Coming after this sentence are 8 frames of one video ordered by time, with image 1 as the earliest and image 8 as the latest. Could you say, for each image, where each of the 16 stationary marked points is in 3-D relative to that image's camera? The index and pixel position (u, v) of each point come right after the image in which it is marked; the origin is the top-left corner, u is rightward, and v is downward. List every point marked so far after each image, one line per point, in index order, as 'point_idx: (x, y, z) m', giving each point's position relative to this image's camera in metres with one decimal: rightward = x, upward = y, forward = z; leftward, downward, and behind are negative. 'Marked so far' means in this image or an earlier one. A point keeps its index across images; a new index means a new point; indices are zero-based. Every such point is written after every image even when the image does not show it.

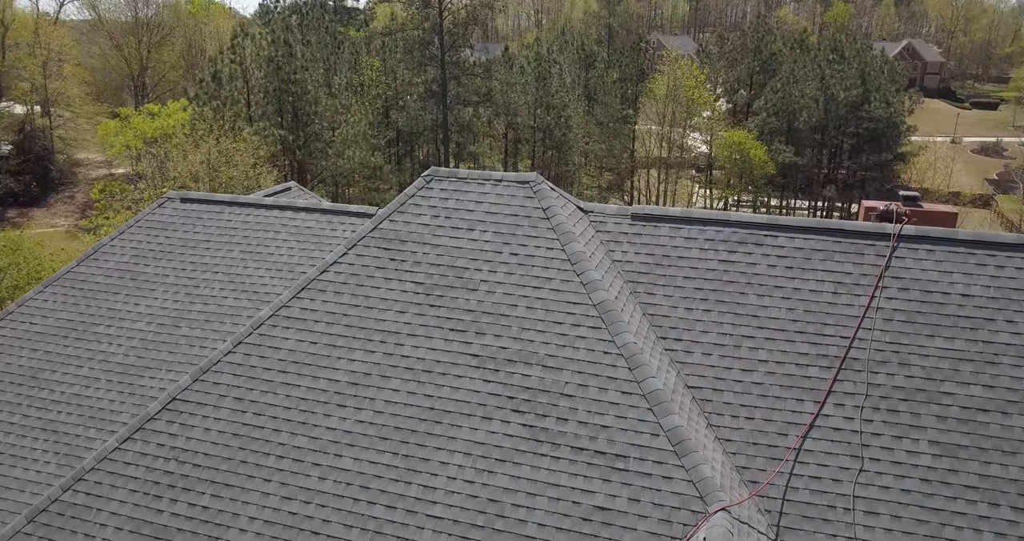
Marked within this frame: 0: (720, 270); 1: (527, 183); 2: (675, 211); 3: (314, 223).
0: (+2.9, 0.0, +10.4) m
1: (+0.2, +1.3, +10.9) m
2: (+2.4, +0.8, +11.1) m
3: (-3.5, +0.8, +13.5) m
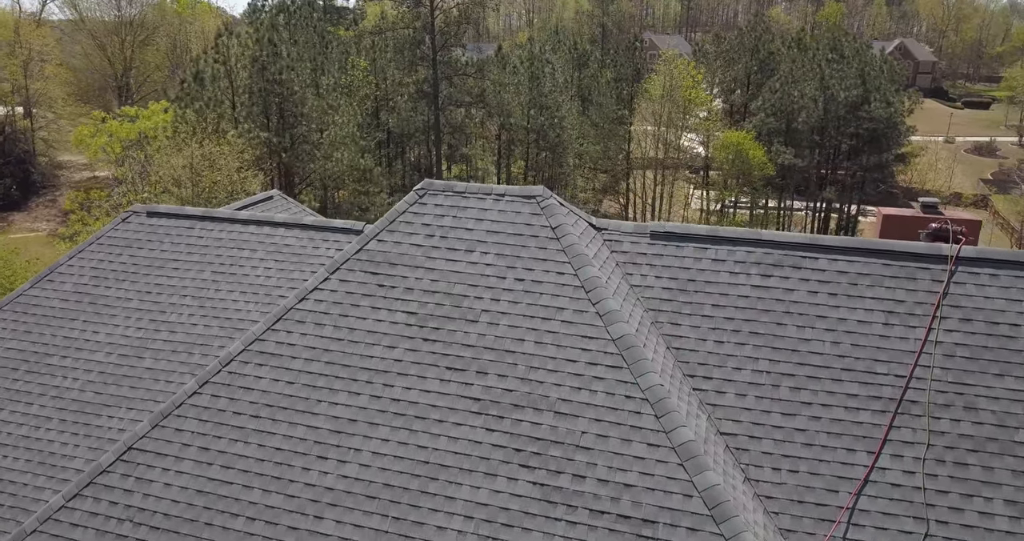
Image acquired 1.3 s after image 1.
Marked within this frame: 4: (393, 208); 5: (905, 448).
0: (+2.9, -0.3, +9.2) m
1: (+0.3, +0.9, +9.7) m
2: (+2.5, +0.5, +9.9) m
3: (-3.5, +0.5, +12.2) m
4: (-1.6, +0.8, +10.0) m
5: (+4.1, -1.9, +7.9) m
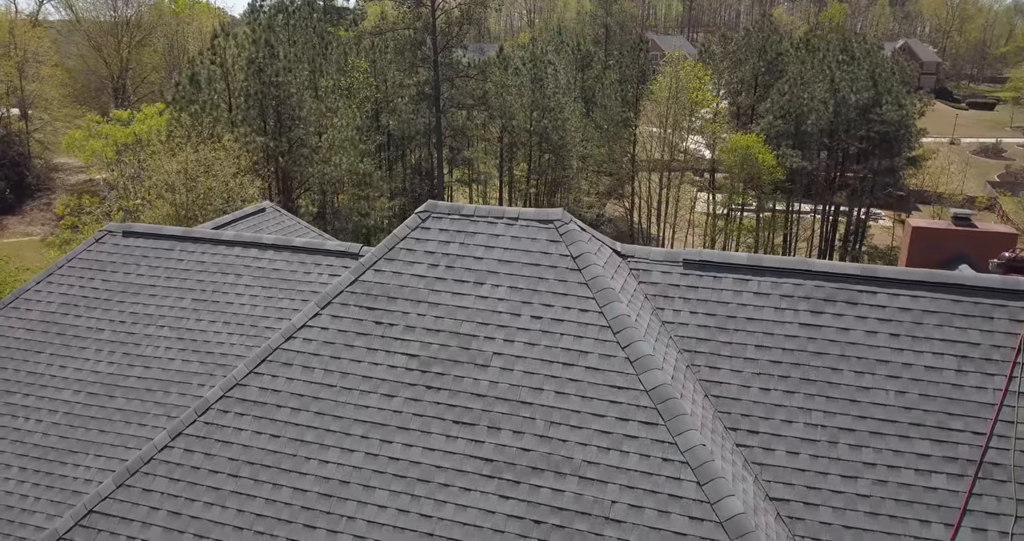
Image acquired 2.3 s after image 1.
0: (+3.1, -0.7, +8.1) m
1: (+0.4, +0.5, +8.5) m
2: (+2.6, +0.1, +8.8) m
3: (-3.3, +0.1, +11.1) m
4: (-1.4, +0.4, +8.8) m
5: (+4.3, -2.2, +6.8) m
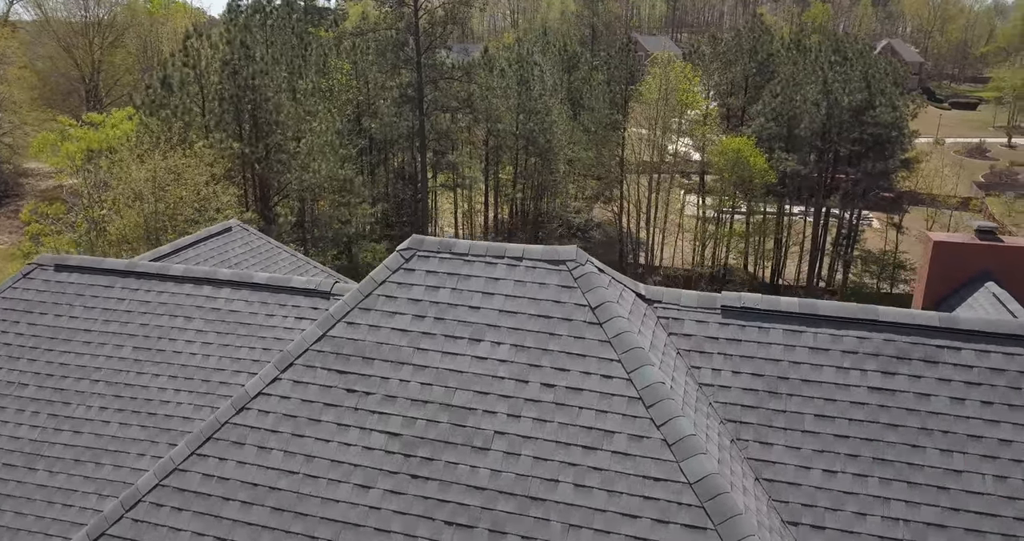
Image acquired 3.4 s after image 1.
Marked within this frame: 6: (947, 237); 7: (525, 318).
0: (+3.1, -1.1, +6.6) m
1: (+0.5, +0.1, +7.0) m
2: (+2.6, -0.3, +7.3) m
3: (-3.4, -0.4, +9.5) m
4: (-1.4, -0.1, +7.3) m
5: (+4.3, -2.7, +5.3) m
6: (+7.2, +0.7, +13.2) m
7: (+0.1, -0.4, +6.7) m
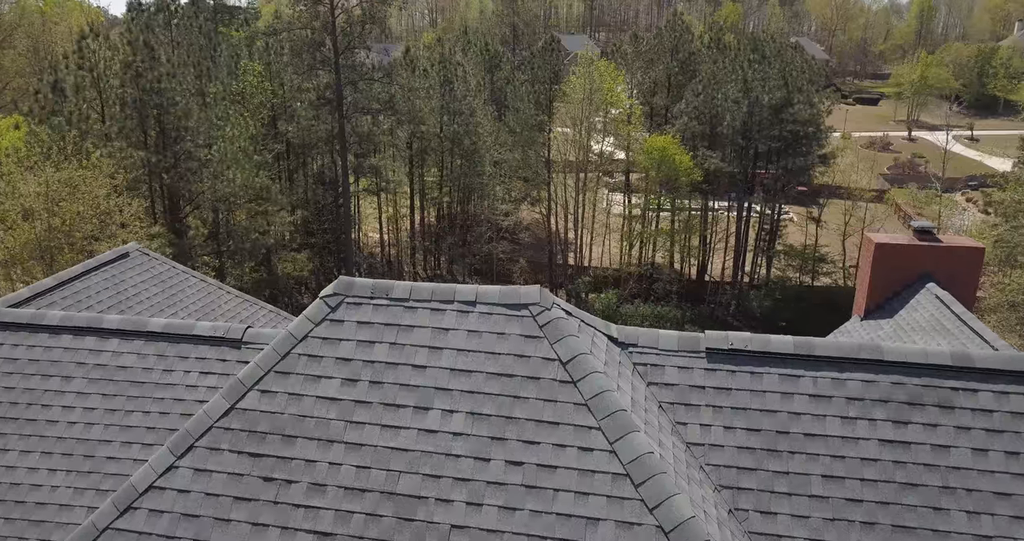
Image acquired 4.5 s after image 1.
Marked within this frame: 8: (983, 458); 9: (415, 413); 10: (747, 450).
0: (+2.8, -1.4, +5.7) m
1: (+0.1, -0.3, +5.9) m
2: (+2.2, -0.6, +6.3) m
3: (-4.0, -0.9, +7.9) m
4: (-1.8, -0.5, +6.0) m
5: (+4.2, -2.9, +4.6) m
6: (+6.2, +0.6, +12.7) m
7: (-0.2, -0.8, +5.6) m
8: (+3.5, -1.4, +5.6) m
9: (-0.7, -1.0, +5.5) m
10: (+1.8, -1.4, +5.8) m
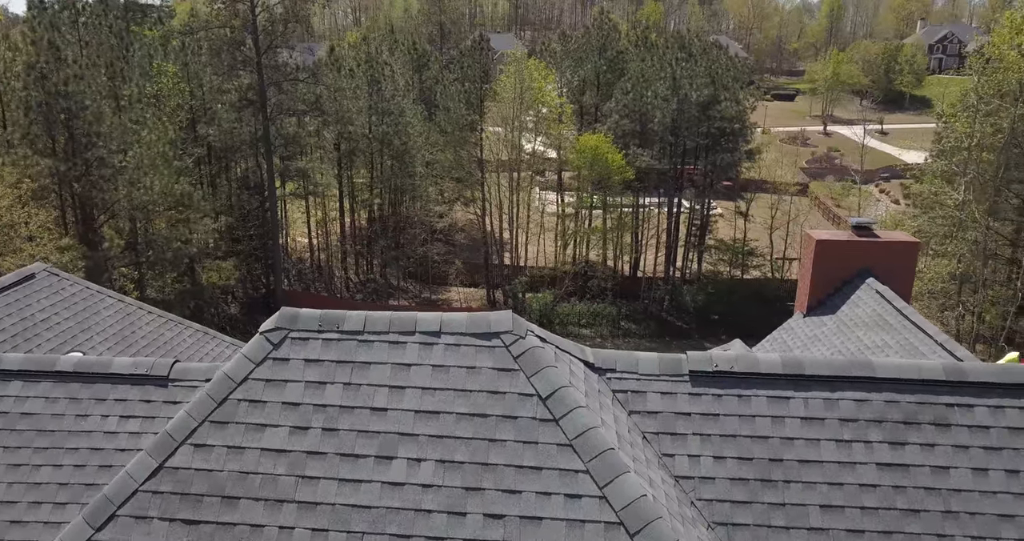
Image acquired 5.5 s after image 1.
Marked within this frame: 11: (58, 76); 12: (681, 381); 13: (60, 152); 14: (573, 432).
0: (+2.6, -1.5, +5.3) m
1: (-0.1, -0.5, +5.3) m
2: (+2.0, -0.7, +5.9) m
3: (-4.3, -1.2, +7.0) m
4: (-2.0, -0.7, +5.2) m
5: (+4.1, -3.0, +4.3) m
6: (+5.3, +0.6, +12.6) m
7: (-0.4, -1.0, +4.9) m
8: (+3.3, -1.5, +5.4) m
9: (-0.9, -1.2, +4.8) m
10: (+1.6, -1.5, +5.4) m
11: (-14.7, +6.1, +24.0) m
12: (+1.3, -0.8, +5.9) m
13: (-15.0, +3.9, +24.8) m
14: (+0.4, -1.0, +4.8) m
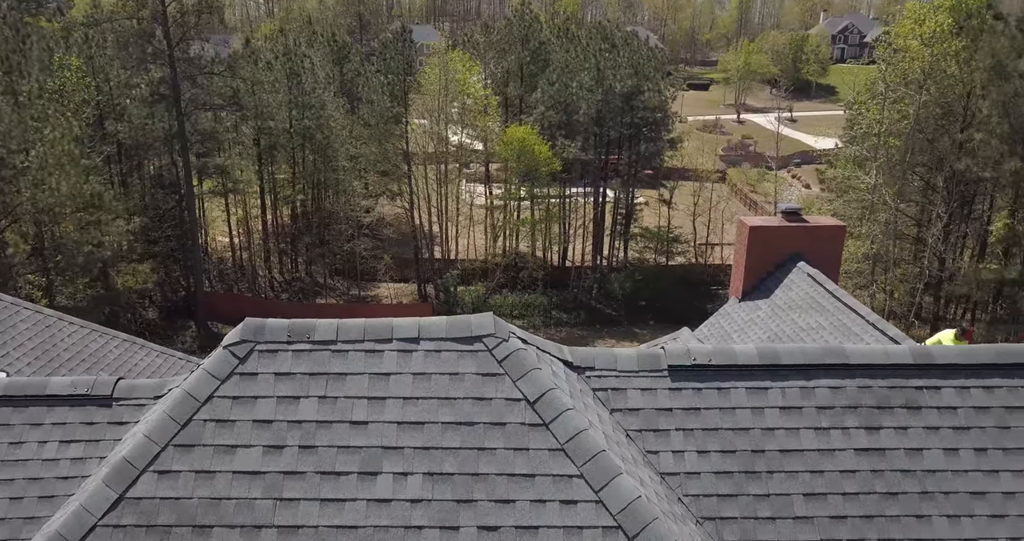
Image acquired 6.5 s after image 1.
0: (+2.5, -1.4, +5.4) m
1: (-0.3, -0.5, +5.1) m
2: (+1.8, -0.6, +5.9) m
3: (-4.6, -1.3, +6.4) m
4: (-2.1, -0.8, +4.8) m
5: (+4.2, -2.8, +4.6) m
6: (+4.4, +0.8, +12.9) m
7: (-0.5, -1.0, +4.7) m
8: (+3.2, -1.4, +5.5) m
9: (-0.9, -1.2, +4.5) m
10: (+1.5, -1.4, +5.4) m
11: (-16.8, +5.8, +22.2) m
12: (+1.1, -0.8, +5.9) m
13: (-17.1, +3.6, +23.0) m
14: (+0.3, -1.0, +4.7) m
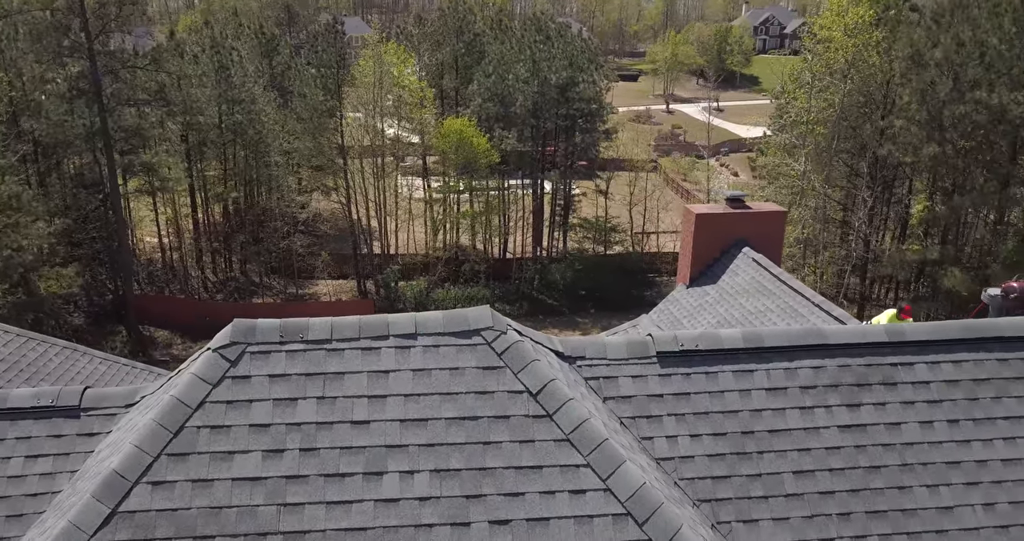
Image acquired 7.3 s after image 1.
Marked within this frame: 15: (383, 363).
0: (+2.5, -1.3, +5.6) m
1: (-0.3, -0.4, +5.0) m
2: (+1.7, -0.5, +6.0) m
3: (-4.7, -1.4, +6.0) m
4: (-2.1, -0.8, +4.6) m
5: (+4.2, -2.7, +4.9) m
6: (+3.6, +1.1, +13.2) m
7: (-0.4, -0.9, +4.7) m
8: (+3.2, -1.2, +5.8) m
9: (-0.9, -1.2, +4.4) m
10: (+1.5, -1.3, +5.5) m
11: (-18.3, +5.5, +20.6) m
12: (+1.0, -0.7, +5.9) m
13: (-18.7, +3.3, +21.4) m
14: (+0.3, -1.0, +4.7) m
15: (-0.9, -0.6, +4.9) m
